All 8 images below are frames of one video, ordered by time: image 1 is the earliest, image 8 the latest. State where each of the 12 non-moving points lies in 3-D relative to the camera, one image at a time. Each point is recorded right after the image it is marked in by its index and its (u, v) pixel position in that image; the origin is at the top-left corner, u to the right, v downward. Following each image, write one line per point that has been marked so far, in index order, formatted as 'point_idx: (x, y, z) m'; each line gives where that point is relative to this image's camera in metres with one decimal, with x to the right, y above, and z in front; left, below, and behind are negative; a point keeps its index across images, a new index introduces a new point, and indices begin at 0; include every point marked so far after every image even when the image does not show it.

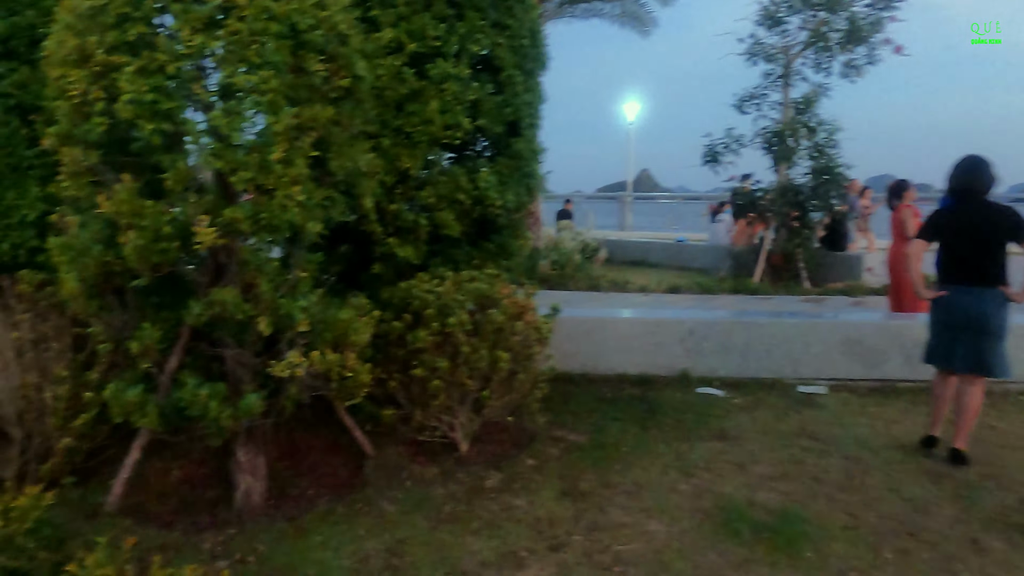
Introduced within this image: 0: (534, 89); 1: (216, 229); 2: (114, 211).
0: (+0.2, +1.6, +6.0) m
1: (-1.3, +0.3, +3.4) m
2: (-1.7, +0.3, +3.4) m
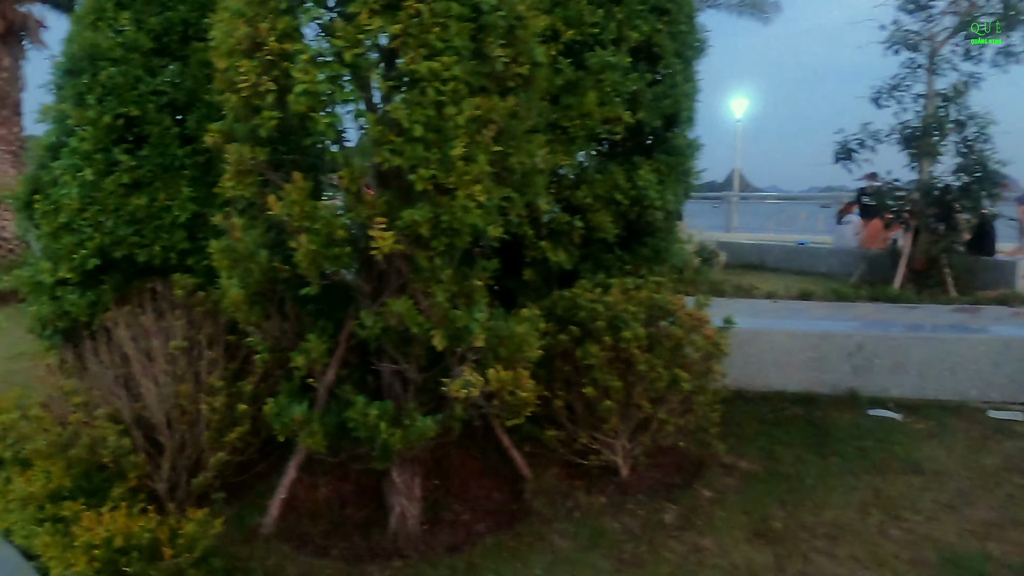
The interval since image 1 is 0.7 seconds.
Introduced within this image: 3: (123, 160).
0: (+1.3, +1.5, +5.5) m
1: (-0.5, +0.2, +3.0) m
2: (-0.9, +0.3, +3.1) m
3: (-2.3, +0.7, +4.4) m
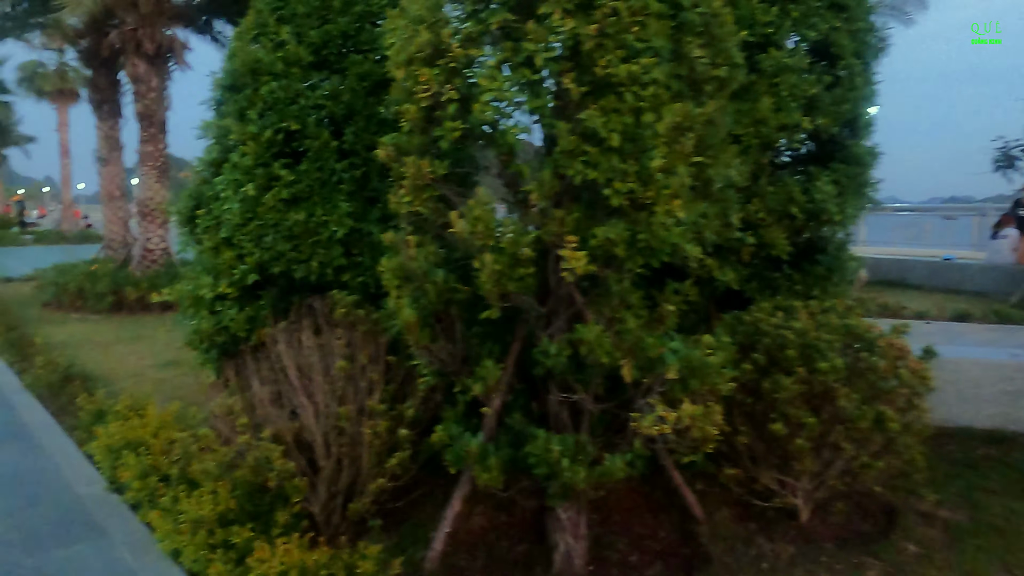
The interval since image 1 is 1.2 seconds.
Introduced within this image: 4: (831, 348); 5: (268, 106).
0: (+2.4, +1.4, +5.0) m
1: (+0.3, +0.1, +2.8) m
2: (-0.2, +0.2, +2.9) m
3: (-1.3, +0.6, +4.4) m
4: (+1.5, -0.3, +3.5) m
5: (-1.4, +1.1, +4.4) m
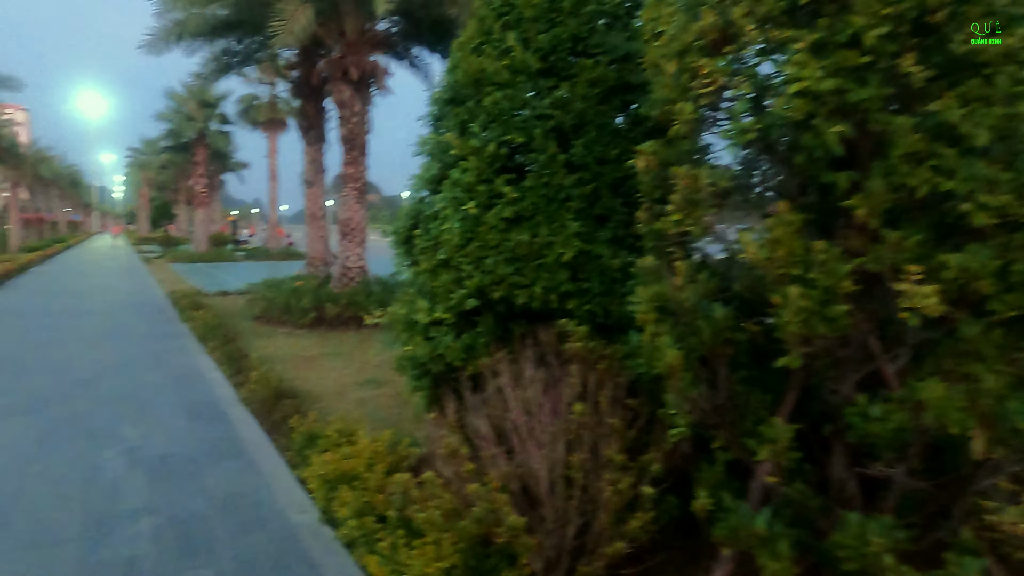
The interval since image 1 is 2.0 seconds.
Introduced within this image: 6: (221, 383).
0: (+3.7, +1.1, +3.8) m
1: (+1.2, 0.0, +2.1) m
2: (+0.8, +0.1, +2.3) m
3: (0.0, +0.5, +4.0) m
4: (+2.5, -0.5, +2.6) m
5: (-0.1, +0.9, +4.1) m
6: (-3.0, -1.0, +7.9) m
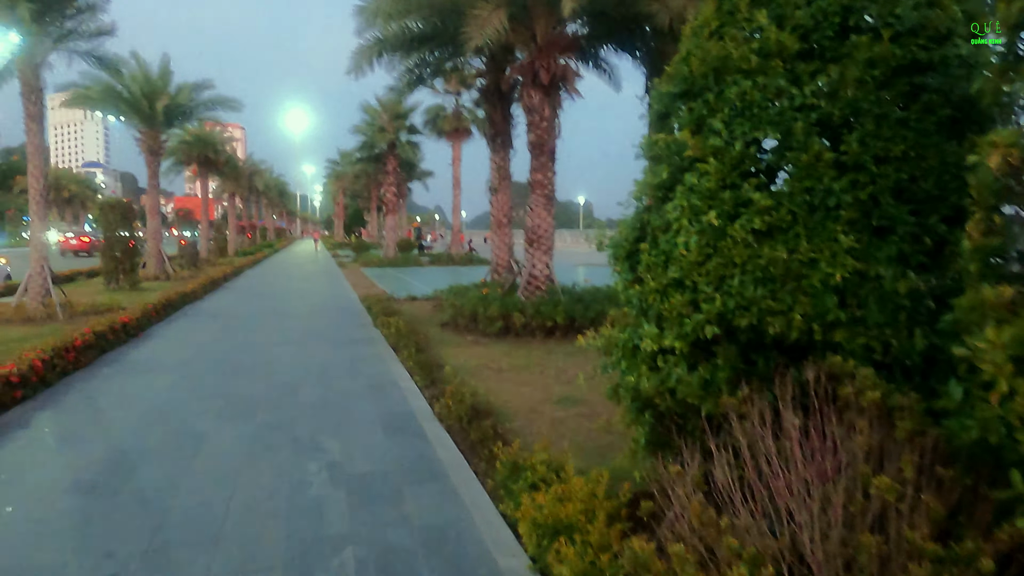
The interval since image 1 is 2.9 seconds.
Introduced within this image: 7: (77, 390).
0: (+4.7, +1.0, +2.4) m
1: (+1.8, -0.1, +1.2) m
2: (+1.5, 0.0, +1.5) m
3: (+1.1, +0.4, +3.3) m
4: (+3.2, -0.6, +1.4) m
5: (+1.0, +0.8, +3.5) m
6: (-1.0, -1.1, +7.8) m
7: (-4.5, -1.1, +7.9) m
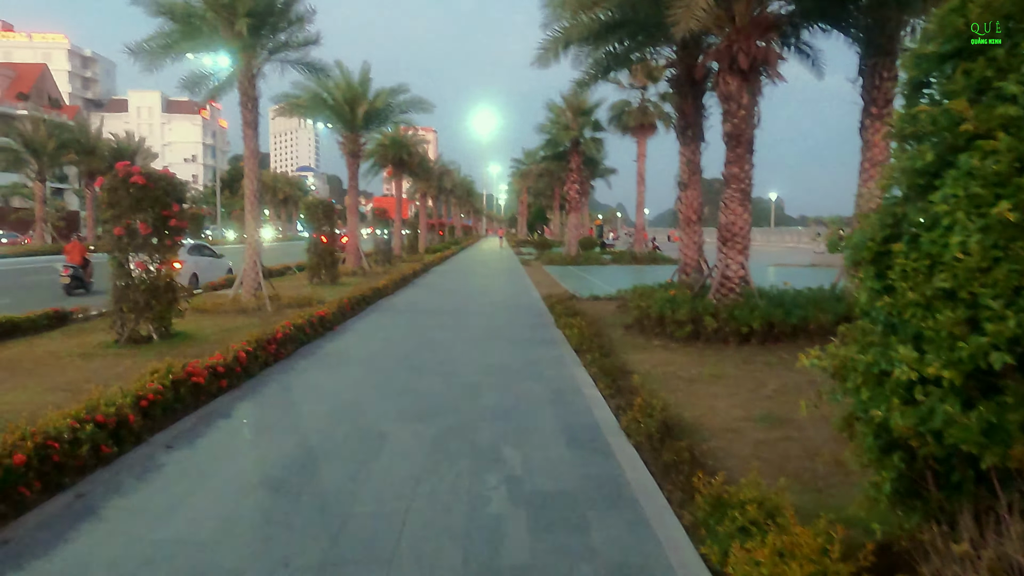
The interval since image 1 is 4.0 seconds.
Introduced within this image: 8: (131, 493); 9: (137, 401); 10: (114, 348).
0: (+5.1, +0.8, +0.7) m
1: (+2.0, -0.2, +0.2) m
2: (+1.8, -0.1, +0.6) m
3: (+1.8, +0.3, +2.5) m
4: (+3.4, -0.7, +0.1) m
5: (+1.8, +0.7, +2.6) m
6: (+0.8, -1.1, +7.3) m
7: (-2.6, -1.0, +8.2) m
8: (-2.4, -1.3, +4.8) m
9: (-3.0, -0.9, +6.0) m
10: (-5.8, -0.9, +11.1) m
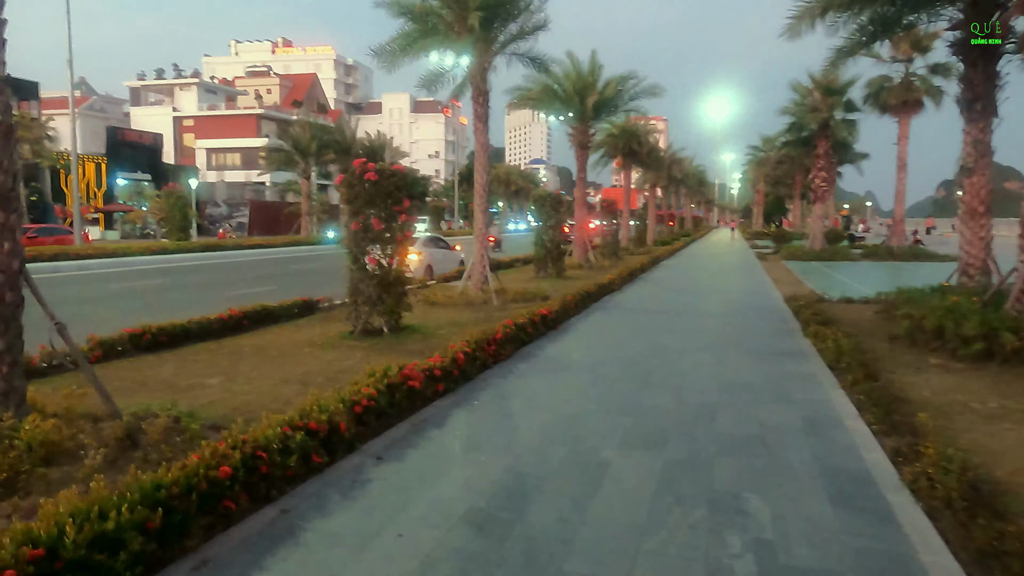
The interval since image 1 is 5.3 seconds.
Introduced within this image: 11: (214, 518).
0: (+5.0, +0.6, -1.7) m
1: (+1.9, -0.4, -1.2) m
2: (+1.7, -0.3, -0.8) m
3: (+2.4, +0.2, +1.0) m
4: (+3.2, -0.9, -1.7) m
5: (+2.4, +0.6, +1.1) m
6: (+2.8, -1.2, +5.9) m
7: (-0.2, -1.0, +7.8) m
8: (-1.1, -1.3, +4.5) m
9: (-1.2, -0.9, +5.8) m
10: (-2.5, -0.8, +11.5) m
11: (-1.6, -1.3, +4.2) m
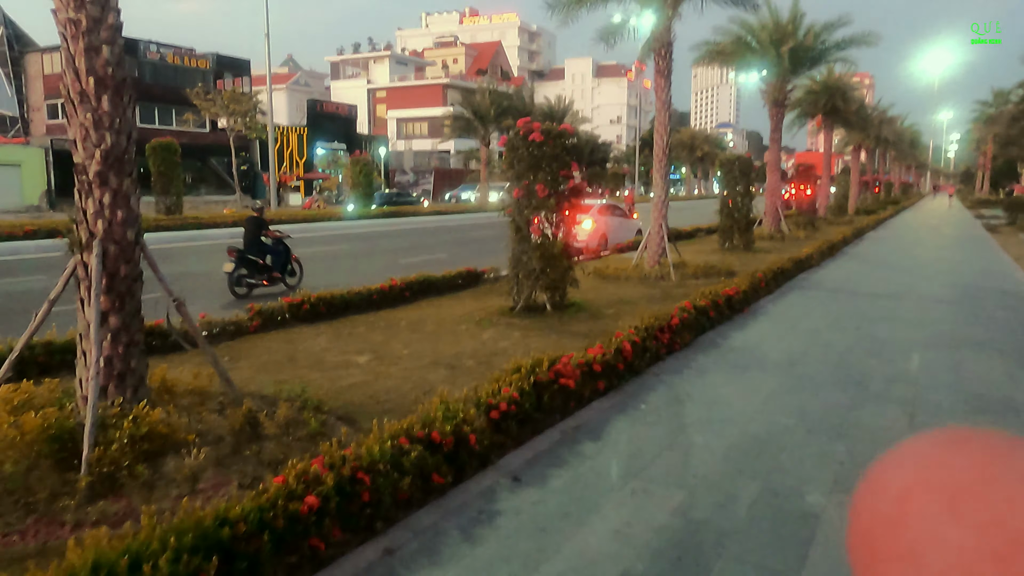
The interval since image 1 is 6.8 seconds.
0: (+4.2, +0.2, -4.0) m
1: (+1.2, -0.6, -2.7) m
2: (+1.2, -0.5, -2.3) m
3: (+2.2, 0.0, -0.8) m
4: (+2.4, -1.2, -3.6) m
5: (+2.3, +0.4, -0.7) m
6: (+3.8, -1.2, +4.0) m
7: (+1.3, -0.8, +6.5) m
8: (-0.3, -1.3, +3.5) m
9: (-0.2, -0.8, +4.8) m
10: (0.0, -0.4, +10.7) m
11: (-0.9, -1.2, +3.3) m
